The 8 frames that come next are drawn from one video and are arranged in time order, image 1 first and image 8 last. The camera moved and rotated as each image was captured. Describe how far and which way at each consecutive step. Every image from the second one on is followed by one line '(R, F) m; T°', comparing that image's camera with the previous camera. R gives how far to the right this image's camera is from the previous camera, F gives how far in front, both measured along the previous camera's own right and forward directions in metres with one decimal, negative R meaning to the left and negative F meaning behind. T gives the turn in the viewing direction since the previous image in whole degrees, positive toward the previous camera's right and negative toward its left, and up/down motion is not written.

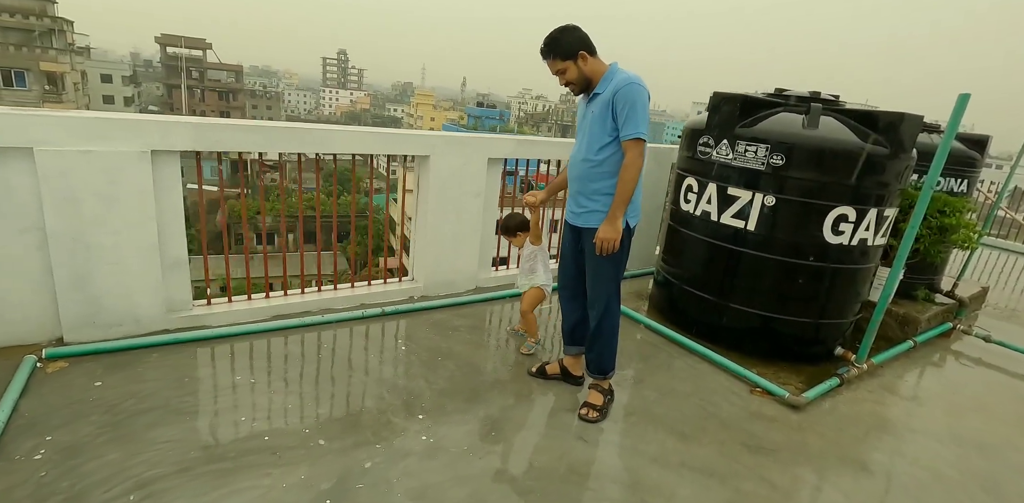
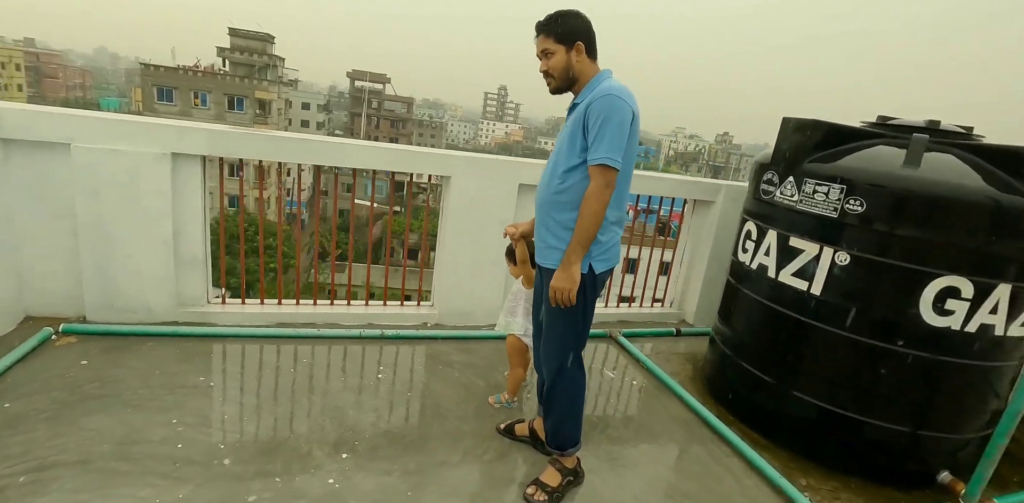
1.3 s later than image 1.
(+0.7, +0.4) m; -15°
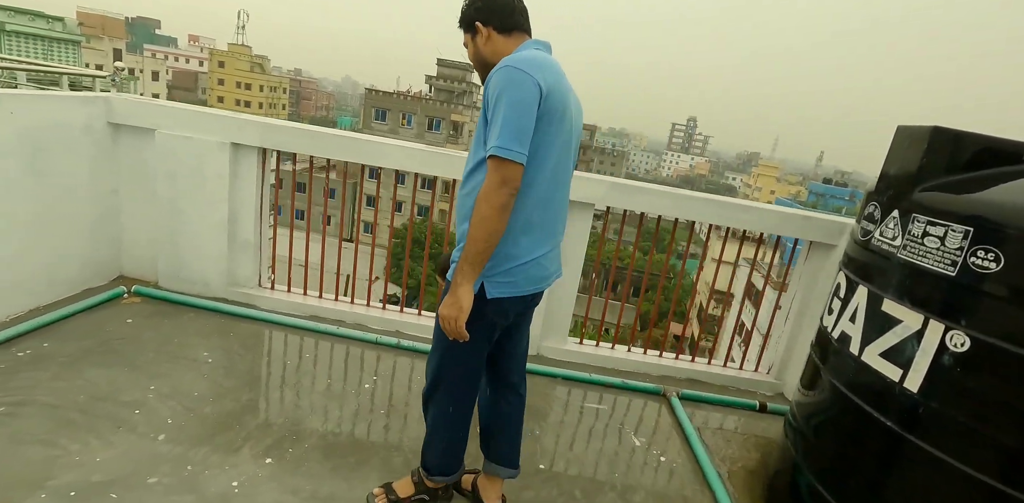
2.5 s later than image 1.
(+0.7, +0.5) m; -19°
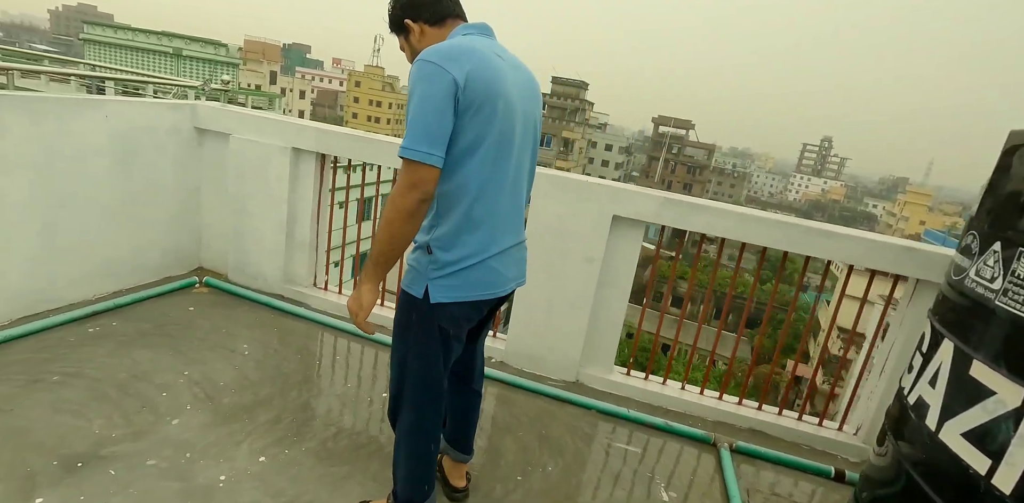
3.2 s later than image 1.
(+0.3, +0.2) m; -12°
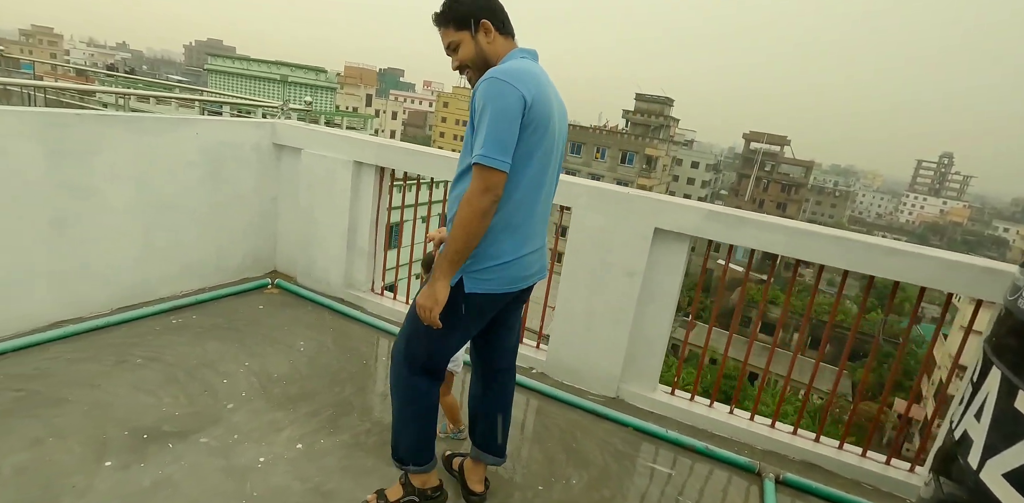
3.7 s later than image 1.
(+0.2, 0.0) m; -9°
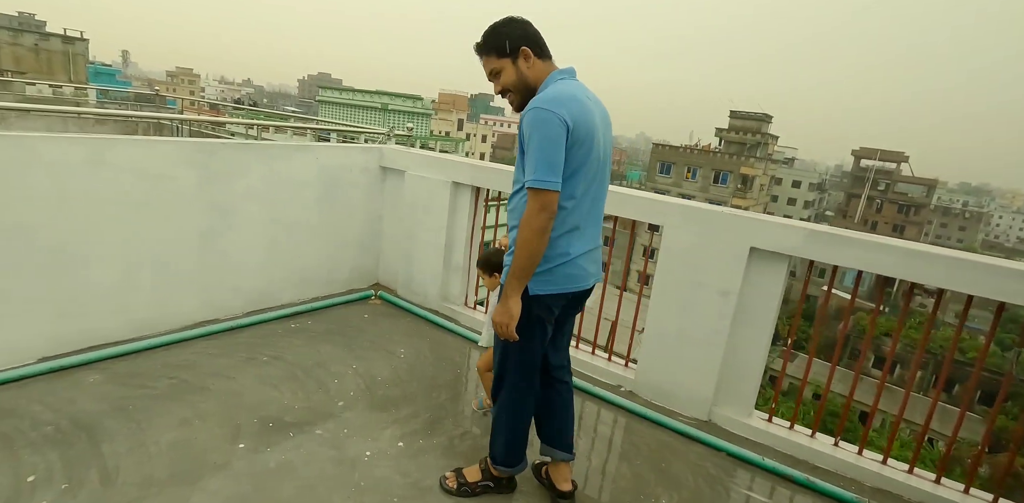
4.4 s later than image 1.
(0.0, -0.1) m; -9°
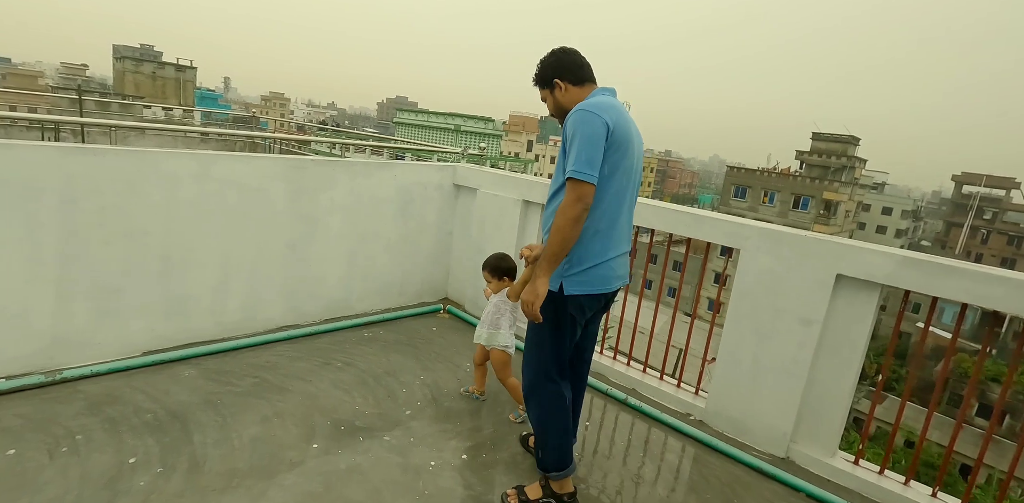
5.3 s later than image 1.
(0.0, 0.0) m; -7°
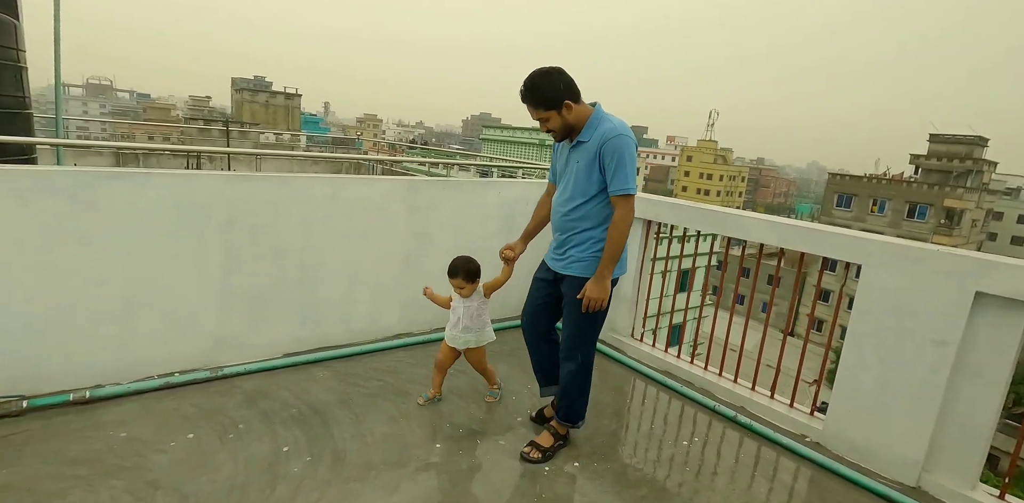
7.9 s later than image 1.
(-0.1, -0.1) m; -9°
